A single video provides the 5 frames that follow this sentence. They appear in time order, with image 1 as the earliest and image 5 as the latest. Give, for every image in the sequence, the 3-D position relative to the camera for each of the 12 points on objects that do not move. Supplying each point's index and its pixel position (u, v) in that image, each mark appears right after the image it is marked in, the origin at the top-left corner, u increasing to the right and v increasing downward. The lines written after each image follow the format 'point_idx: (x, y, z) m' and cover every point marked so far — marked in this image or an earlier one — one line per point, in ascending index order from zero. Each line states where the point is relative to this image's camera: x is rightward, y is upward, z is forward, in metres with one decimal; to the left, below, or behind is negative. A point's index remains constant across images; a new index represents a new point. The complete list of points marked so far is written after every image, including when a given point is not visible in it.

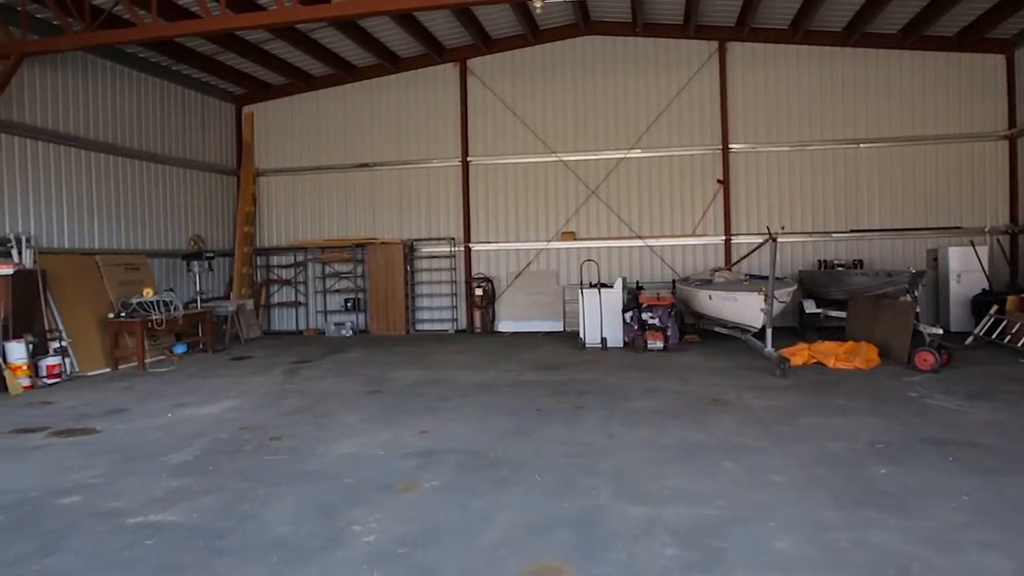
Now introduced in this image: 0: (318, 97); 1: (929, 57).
0: (-3.0, +3.0, +11.7) m
1: (+5.7, +3.2, +10.2) m
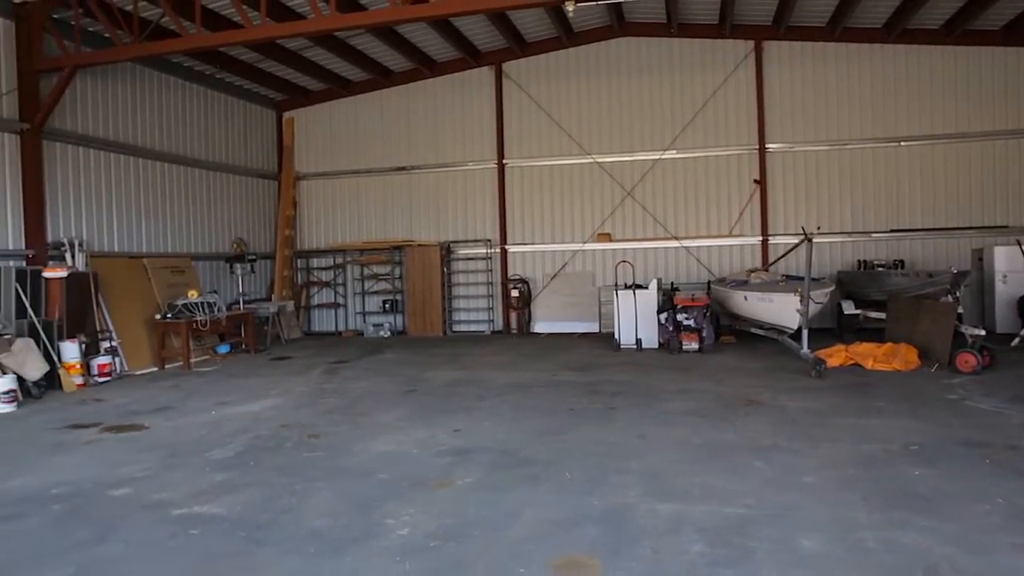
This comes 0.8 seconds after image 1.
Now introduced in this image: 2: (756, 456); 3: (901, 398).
0: (-2.5, +3.0, +11.9) m
1: (+6.1, +3.2, +10.0) m
2: (+1.3, -0.9, +4.1) m
3: (+2.8, -0.8, +5.5) m
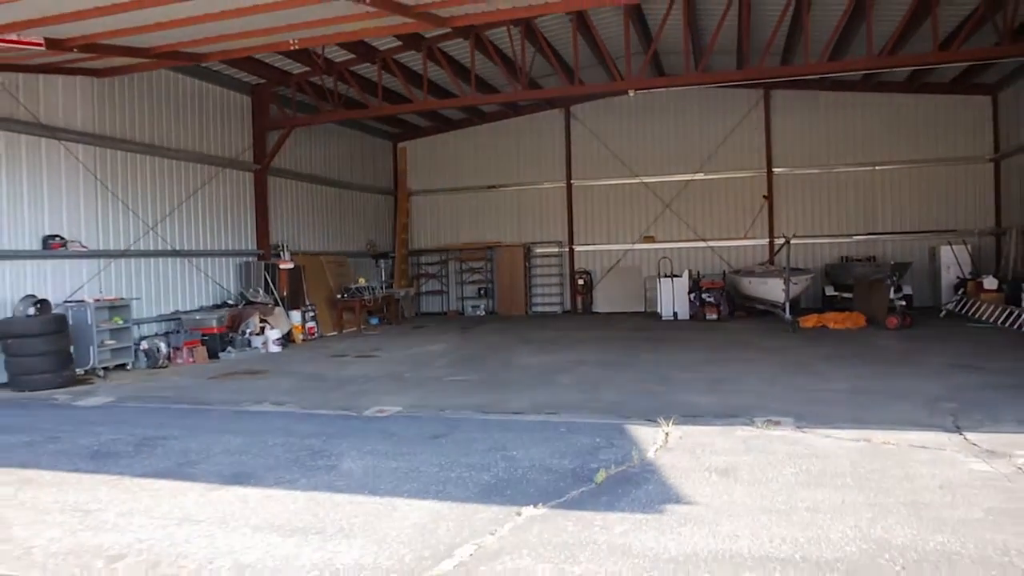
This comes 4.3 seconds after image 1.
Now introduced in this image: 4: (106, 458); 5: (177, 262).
0: (-1.2, +3.2, +15.5) m
1: (+7.4, +3.3, +13.2) m
2: (+2.3, -0.7, +7.5) m
3: (+3.9, -0.6, +8.8) m
4: (-2.4, -1.0, +4.5) m
5: (-4.3, +0.3, +9.6) m
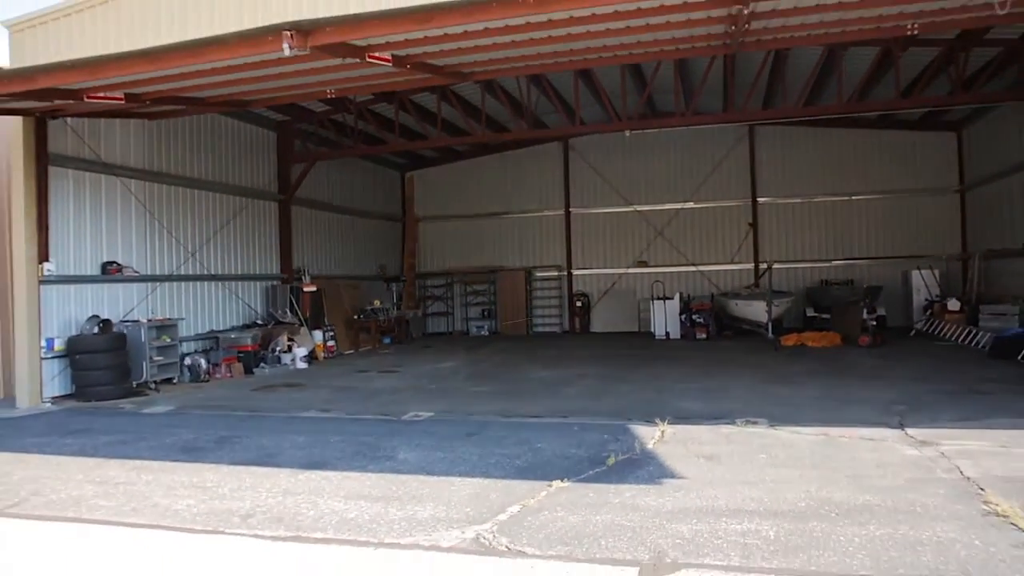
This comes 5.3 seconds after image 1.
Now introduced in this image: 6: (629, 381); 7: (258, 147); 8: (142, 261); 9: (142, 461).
0: (-1.1, +2.7, +16.5) m
1: (+7.4, +2.9, +14.3) m
2: (+2.4, -1.0, +8.4) m
3: (+4.0, -0.9, +9.8) m
4: (-2.3, -1.2, +5.4) m
5: (-4.2, +0.1, +10.5) m
6: (+1.3, -1.0, +8.0) m
7: (-4.0, +2.2, +11.7) m
8: (-4.6, +0.3, +9.3) m
9: (-2.5, -1.2, +5.1) m
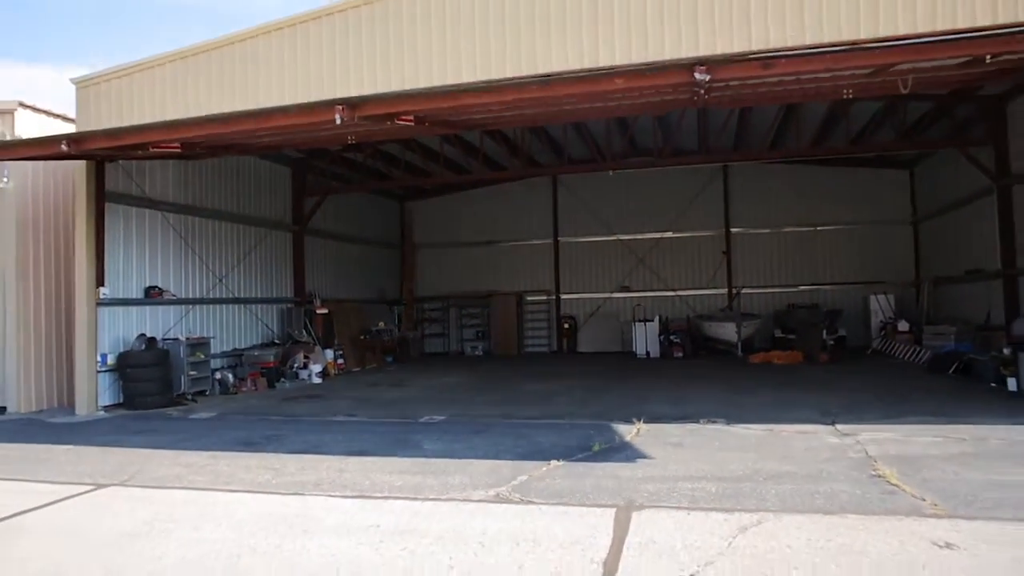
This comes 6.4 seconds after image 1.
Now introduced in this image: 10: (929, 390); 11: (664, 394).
0: (-1.3, +2.2, +17.8) m
1: (+7.3, +2.4, +15.7) m
2: (+2.4, -1.3, +9.6) m
3: (+3.9, -1.2, +11.0) m
4: (-2.2, -1.4, +6.5) m
5: (-4.3, -0.3, +11.6) m
6: (+1.2, -1.3, +9.2) m
7: (-4.1, +1.8, +12.9) m
8: (-4.7, 0.0, +10.4) m
9: (-2.5, -1.4, +6.2) m
10: (+4.7, -1.1, +8.4) m
11: (+1.8, -1.3, +8.8) m
